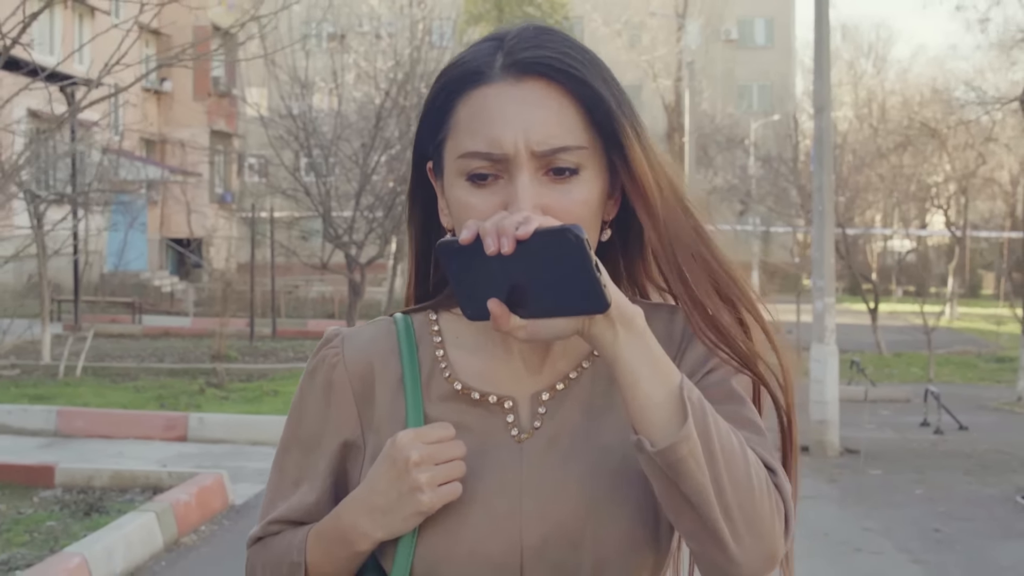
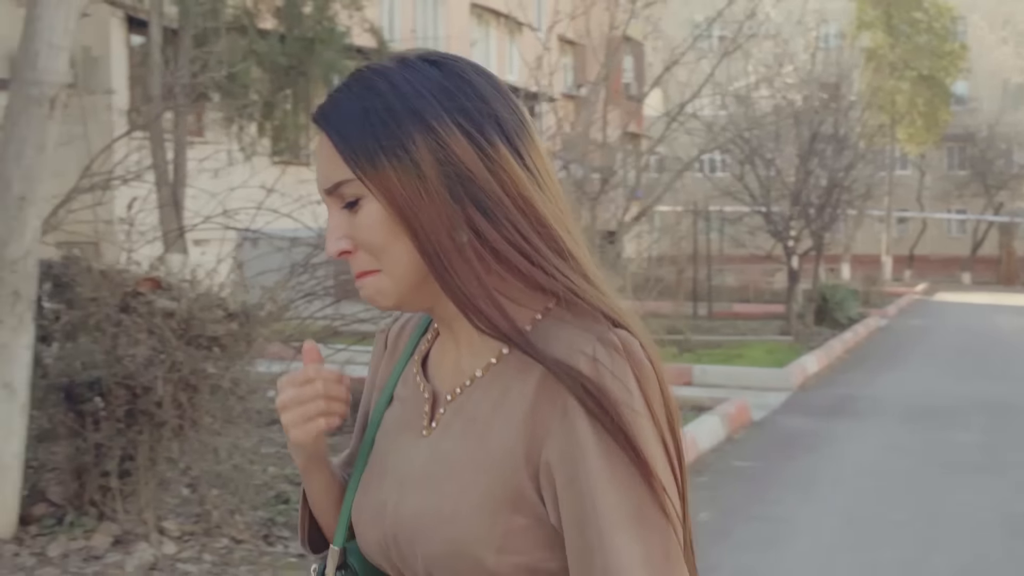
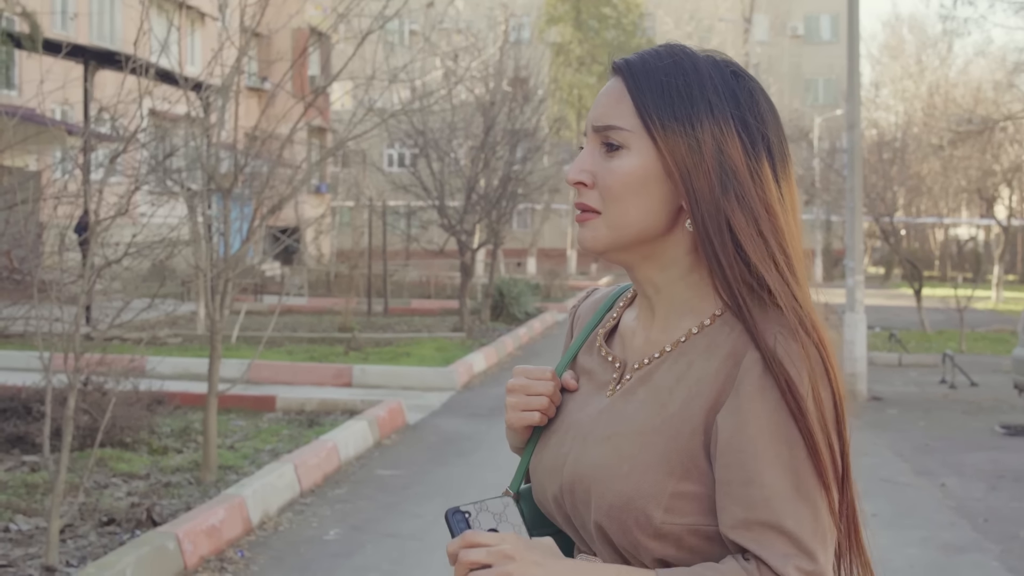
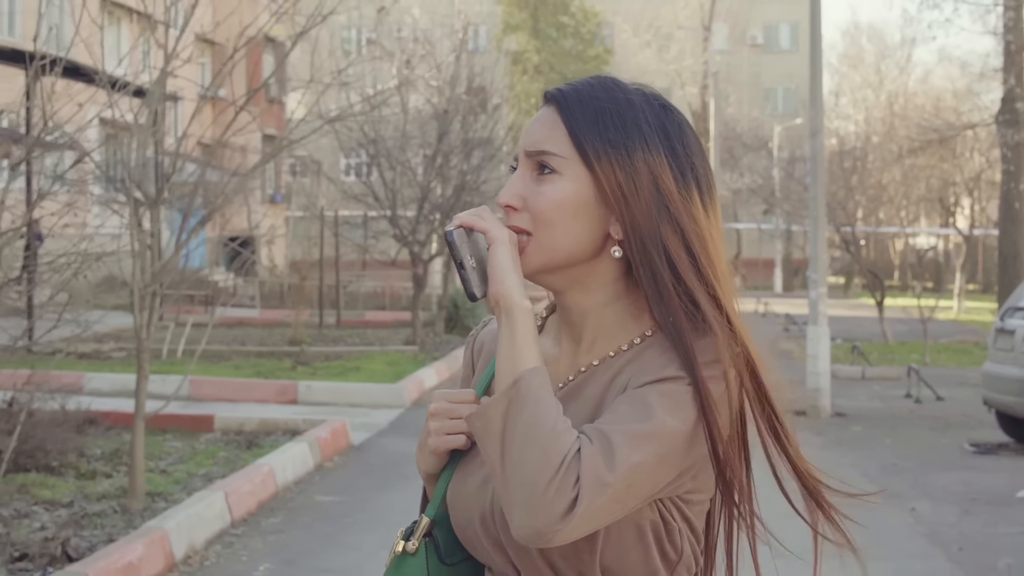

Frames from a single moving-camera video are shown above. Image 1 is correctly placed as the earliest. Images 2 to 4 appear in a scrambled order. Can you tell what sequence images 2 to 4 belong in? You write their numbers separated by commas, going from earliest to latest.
4, 3, 2
